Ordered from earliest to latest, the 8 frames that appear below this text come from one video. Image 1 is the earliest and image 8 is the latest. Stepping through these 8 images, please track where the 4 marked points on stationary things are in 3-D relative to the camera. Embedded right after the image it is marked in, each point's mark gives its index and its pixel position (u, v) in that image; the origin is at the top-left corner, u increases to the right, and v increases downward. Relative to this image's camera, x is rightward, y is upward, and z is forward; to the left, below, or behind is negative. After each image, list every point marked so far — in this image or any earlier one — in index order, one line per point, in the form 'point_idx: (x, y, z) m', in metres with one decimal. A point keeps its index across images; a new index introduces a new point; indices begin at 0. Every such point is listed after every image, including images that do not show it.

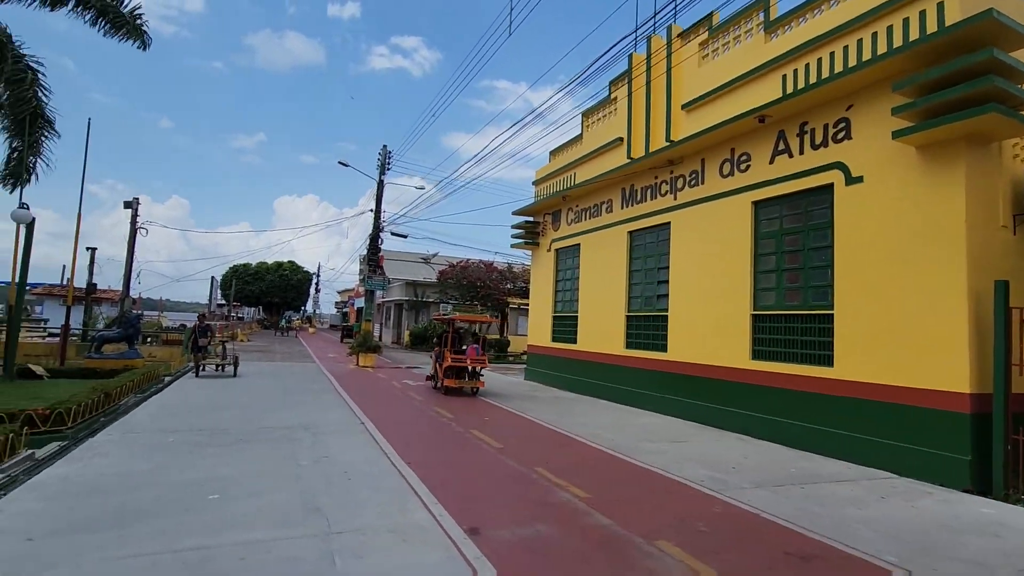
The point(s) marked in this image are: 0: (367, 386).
0: (-4.0, -2.8, +15.1) m
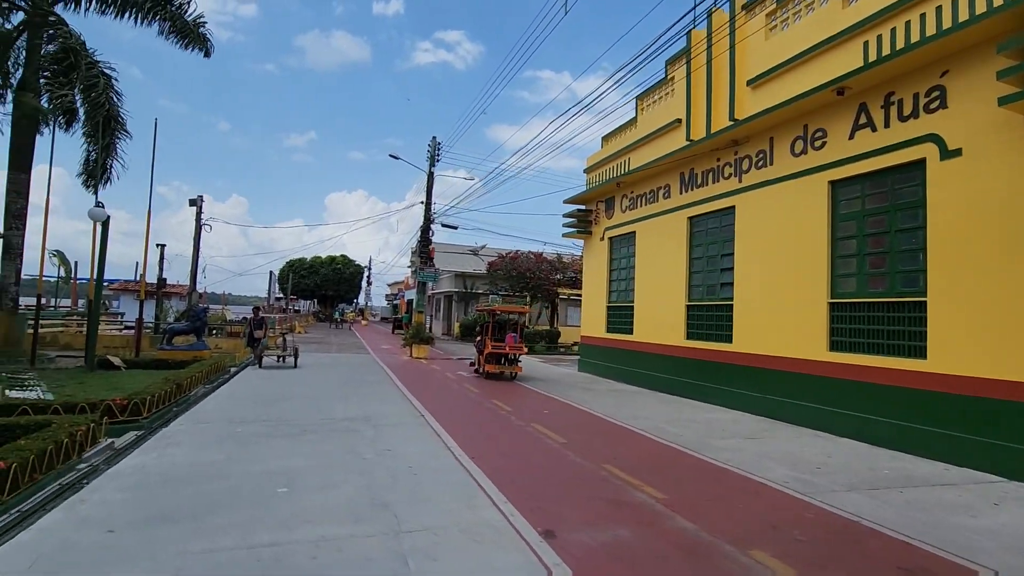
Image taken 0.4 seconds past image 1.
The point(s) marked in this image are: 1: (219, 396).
0: (-2.5, -2.5, +15.2) m
1: (-6.0, -2.2, +10.9) m
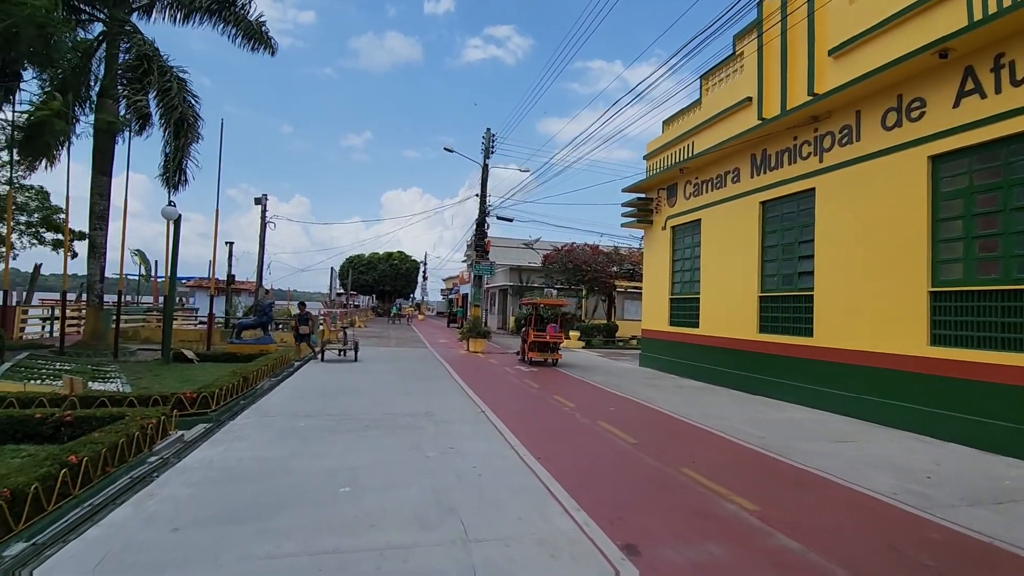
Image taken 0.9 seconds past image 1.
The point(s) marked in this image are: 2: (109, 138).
0: (-0.8, -2.3, +15.0) m
1: (-4.7, -2.1, +11.1) m
2: (-12.6, +4.7, +16.8) m
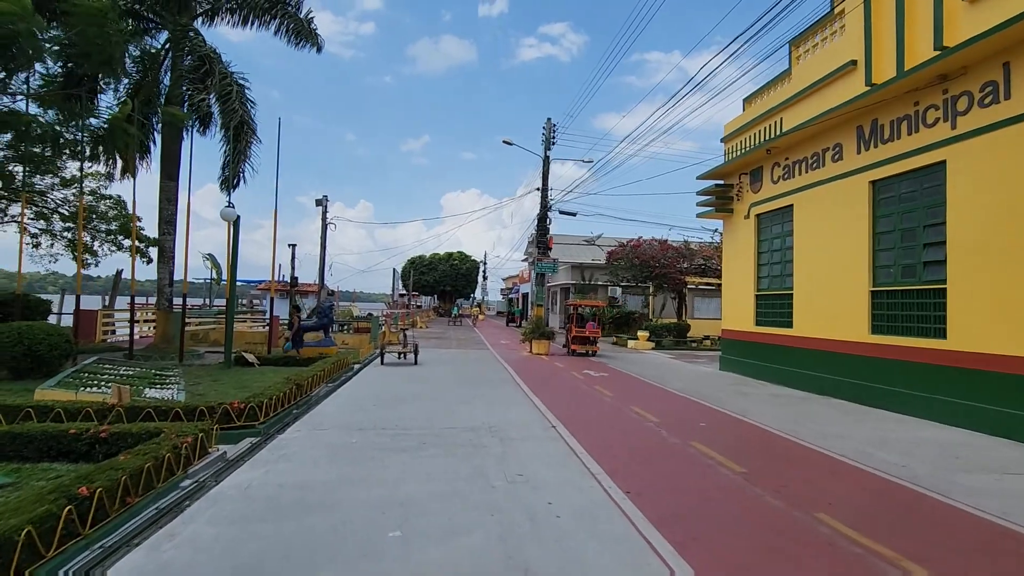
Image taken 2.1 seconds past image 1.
0: (+0.9, -2.3, +13.9) m
1: (-3.4, -2.1, +10.5) m
2: (-10.6, +4.6, +17.0) m
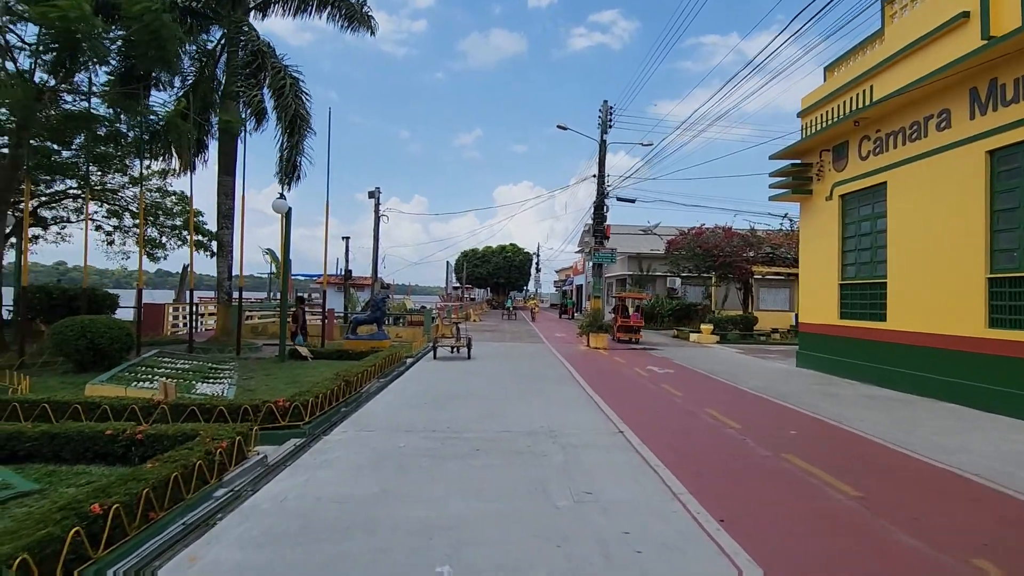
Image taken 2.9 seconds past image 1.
0: (+2.3, -2.1, +13.0) m
1: (-2.3, -2.0, +10.0) m
2: (-8.9, +4.8, +17.1) m
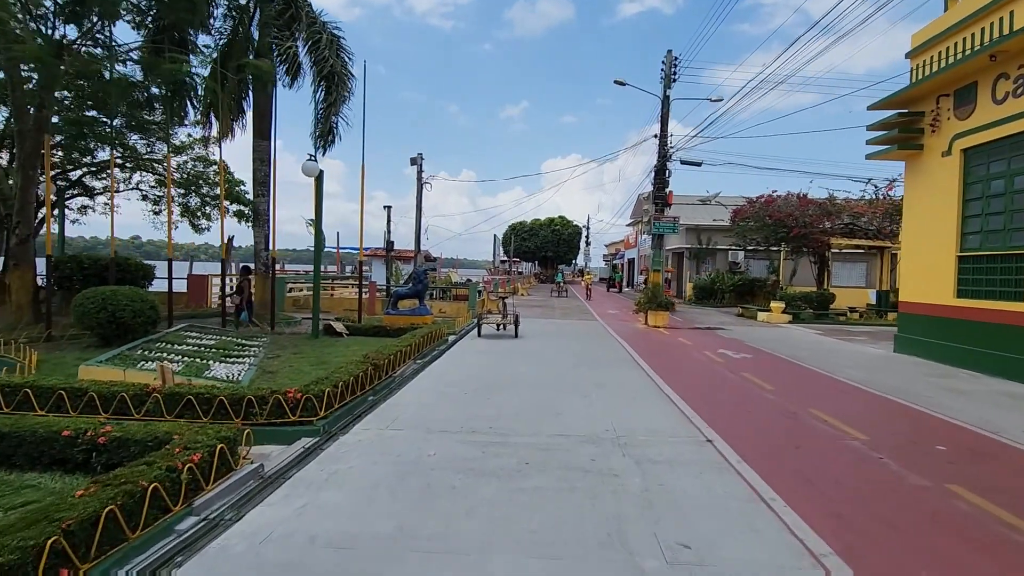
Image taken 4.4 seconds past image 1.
0: (+3.5, -1.5, +11.4) m
1: (-1.4, -1.5, +8.8) m
2: (-7.4, +5.7, +16.1) m
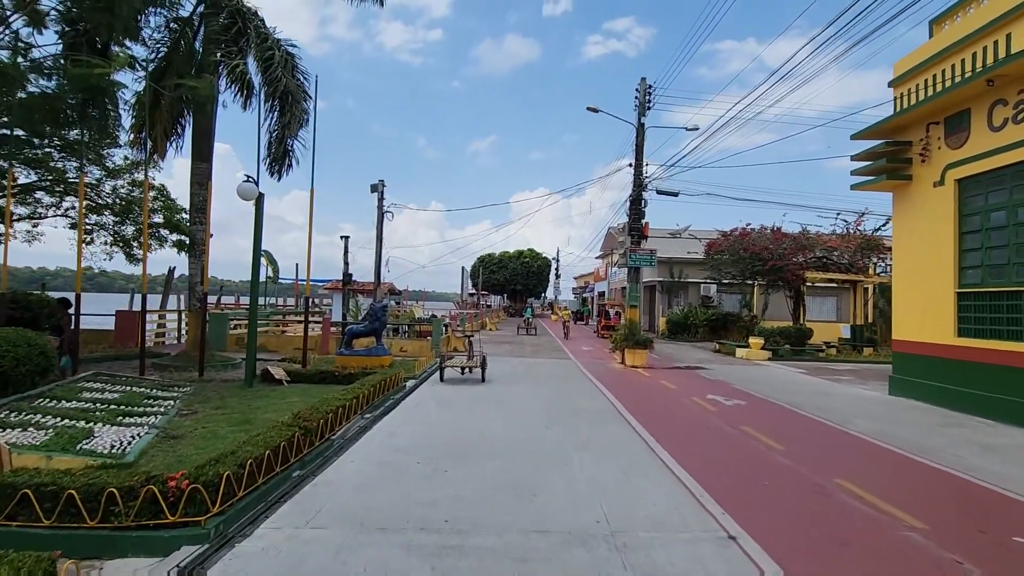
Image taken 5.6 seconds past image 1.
0: (+2.8, -2.2, +10.1) m
1: (-1.9, -2.1, +7.3) m
2: (-8.3, +4.6, +14.6) m
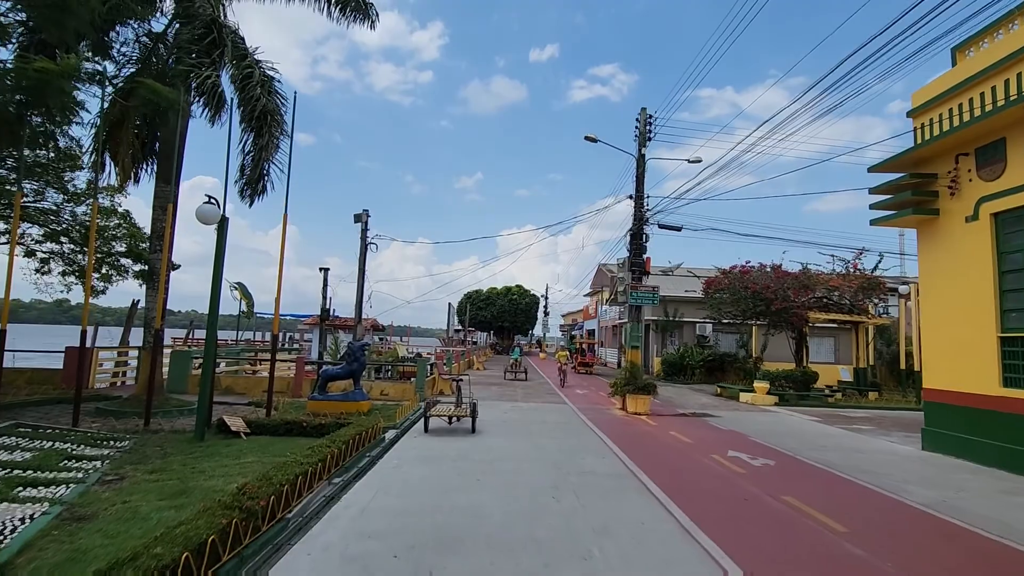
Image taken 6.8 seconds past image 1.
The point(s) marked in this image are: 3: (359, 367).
0: (+2.8, -2.9, +8.7) m
1: (-1.9, -2.5, +5.8) m
2: (-8.4, +3.8, +13.4) m
3: (-3.7, -1.9, +13.1) m
